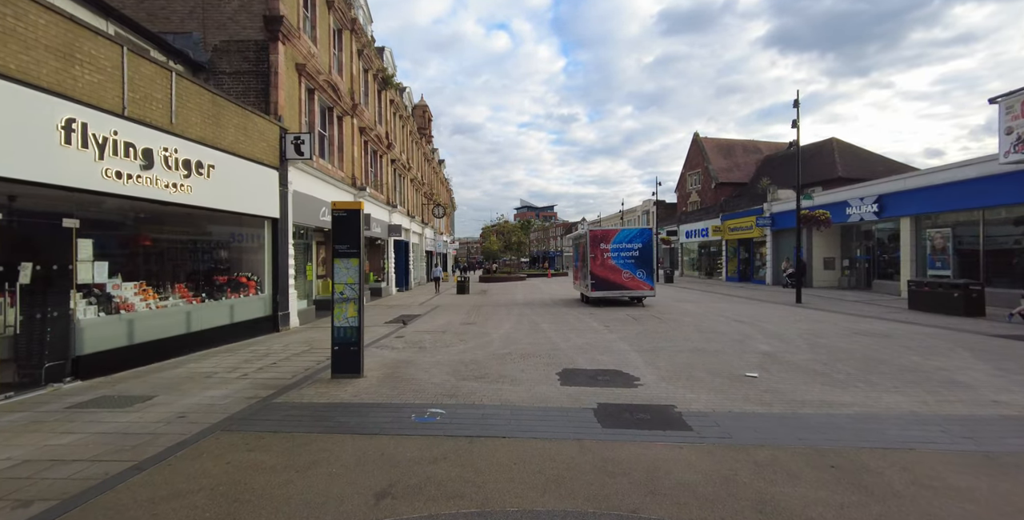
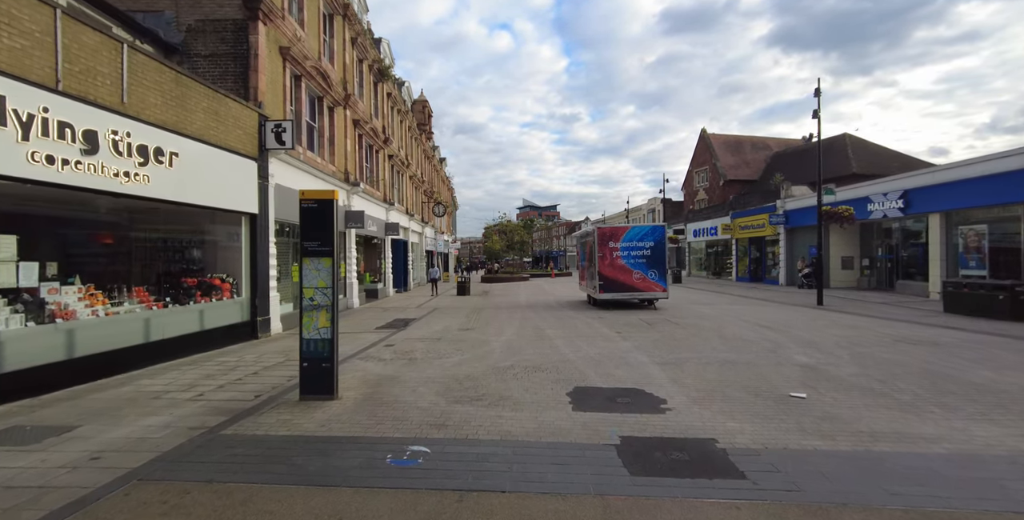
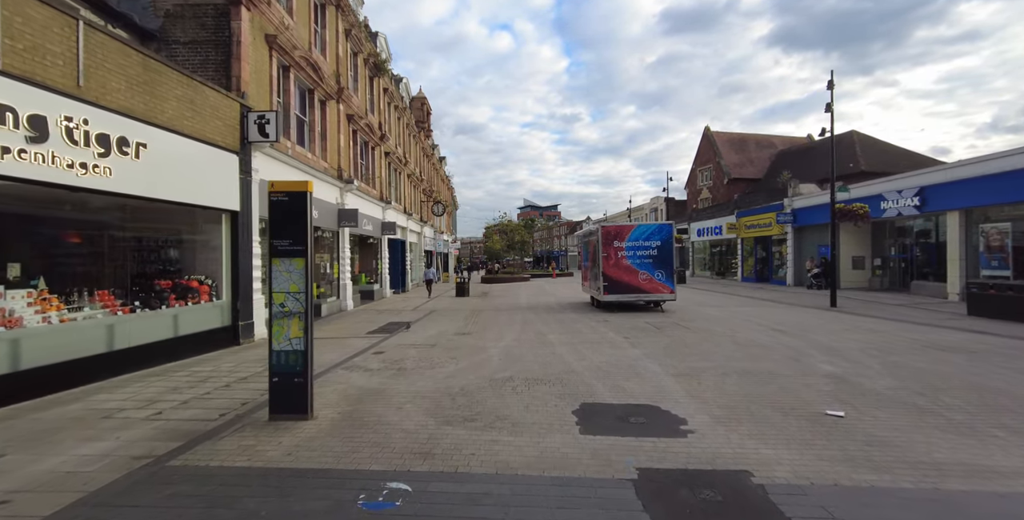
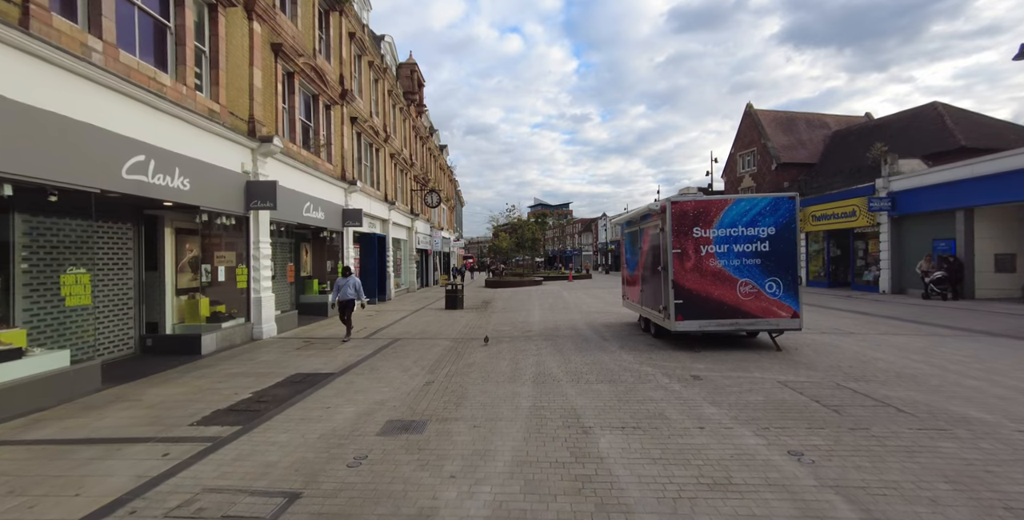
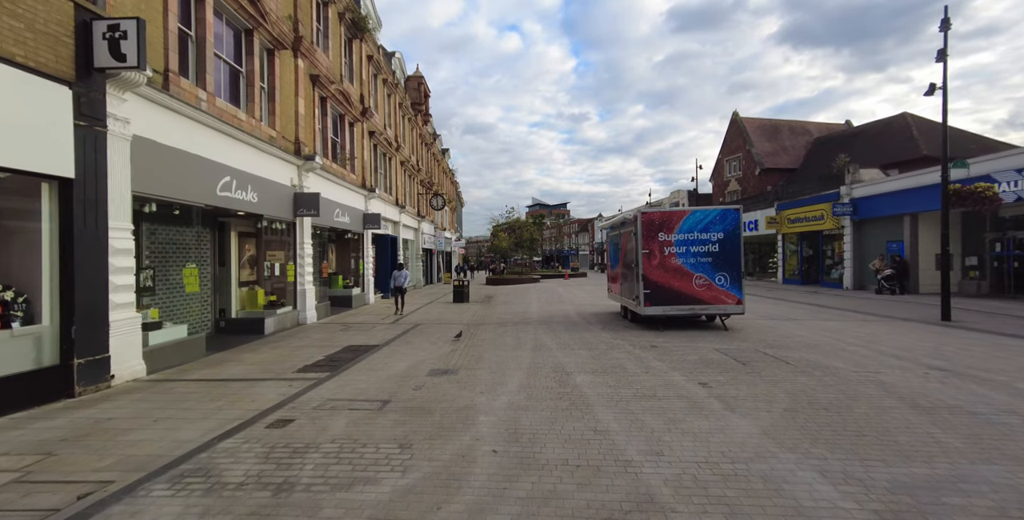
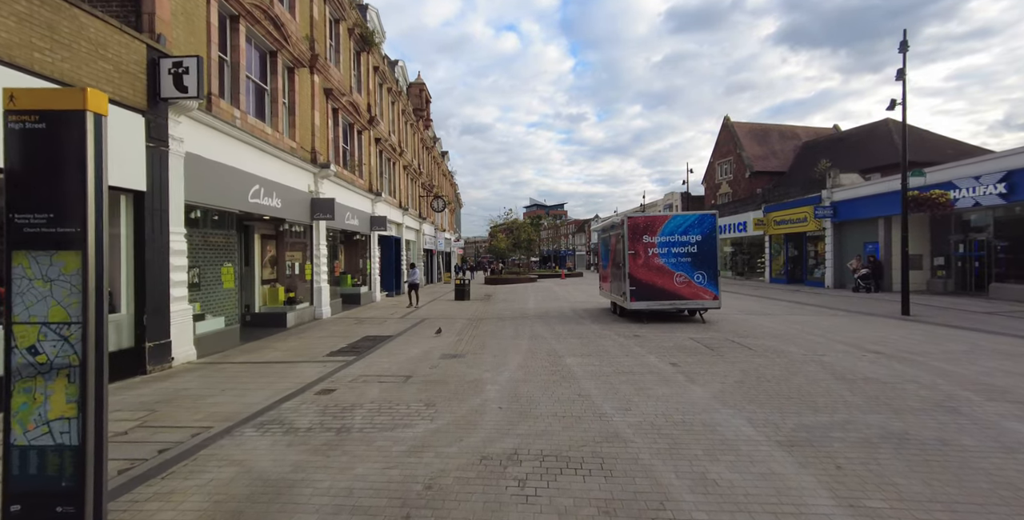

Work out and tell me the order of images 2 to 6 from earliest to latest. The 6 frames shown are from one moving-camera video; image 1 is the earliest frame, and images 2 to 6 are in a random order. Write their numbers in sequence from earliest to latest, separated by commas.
2, 3, 6, 5, 4
